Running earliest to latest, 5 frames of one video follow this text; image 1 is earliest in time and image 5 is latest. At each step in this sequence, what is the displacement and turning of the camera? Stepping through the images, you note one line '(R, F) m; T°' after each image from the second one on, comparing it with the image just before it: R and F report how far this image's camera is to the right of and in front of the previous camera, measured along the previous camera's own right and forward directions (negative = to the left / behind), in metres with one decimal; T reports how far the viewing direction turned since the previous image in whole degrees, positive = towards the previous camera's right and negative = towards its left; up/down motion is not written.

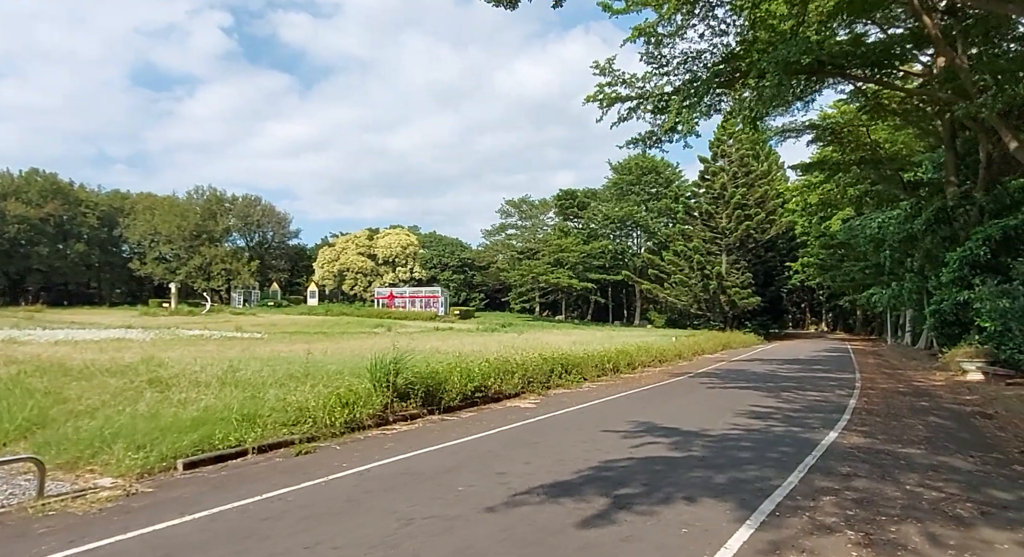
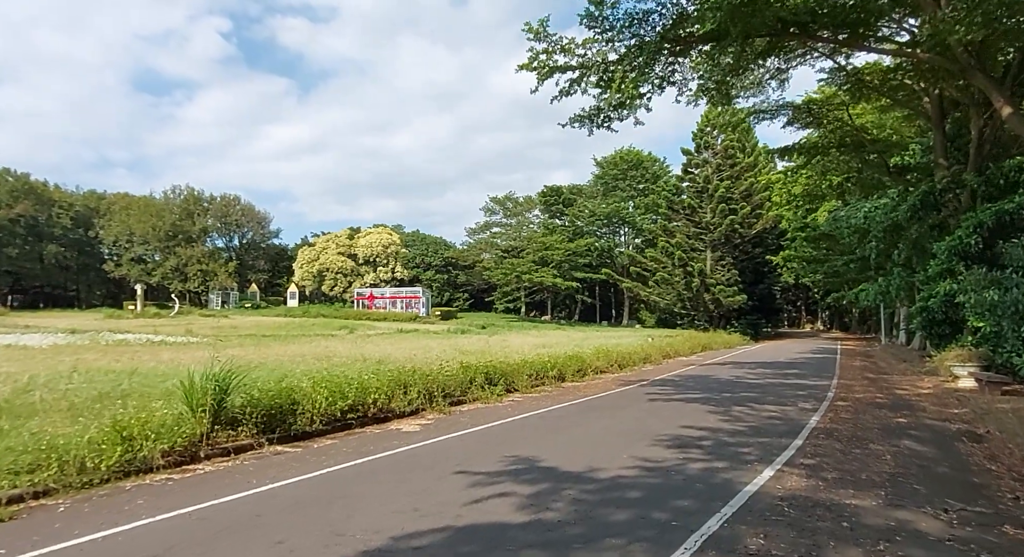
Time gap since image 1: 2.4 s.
(+1.6, +1.9) m; 0°
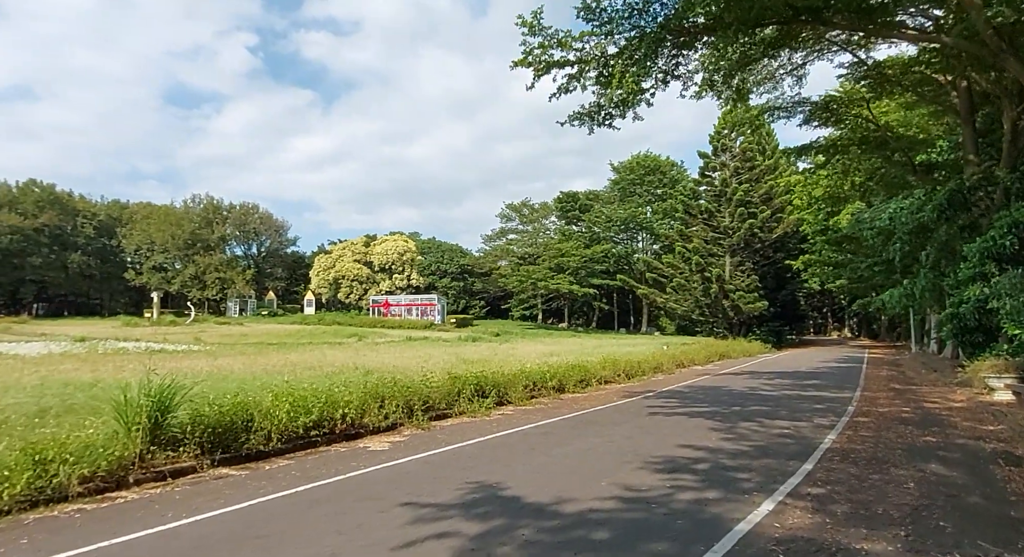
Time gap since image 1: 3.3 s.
(+0.5, +0.7) m; -2°
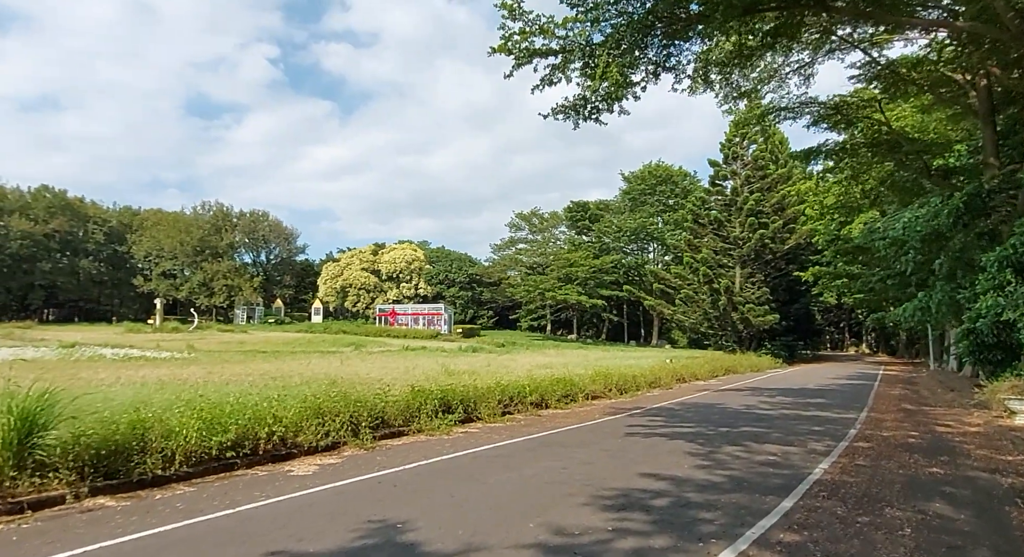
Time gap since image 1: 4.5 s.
(+0.8, +0.9) m; -1°
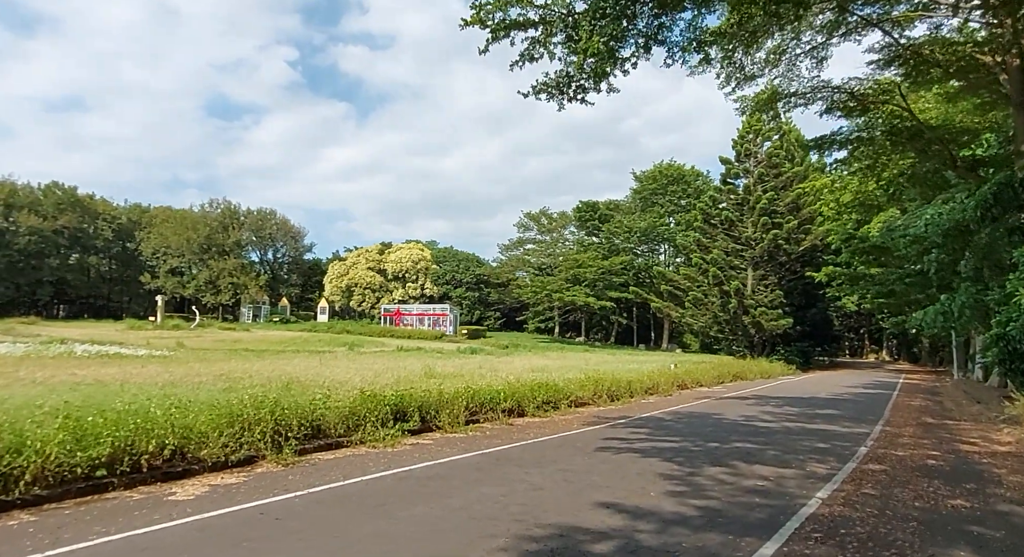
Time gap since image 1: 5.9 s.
(+0.8, +1.2) m; -1°
